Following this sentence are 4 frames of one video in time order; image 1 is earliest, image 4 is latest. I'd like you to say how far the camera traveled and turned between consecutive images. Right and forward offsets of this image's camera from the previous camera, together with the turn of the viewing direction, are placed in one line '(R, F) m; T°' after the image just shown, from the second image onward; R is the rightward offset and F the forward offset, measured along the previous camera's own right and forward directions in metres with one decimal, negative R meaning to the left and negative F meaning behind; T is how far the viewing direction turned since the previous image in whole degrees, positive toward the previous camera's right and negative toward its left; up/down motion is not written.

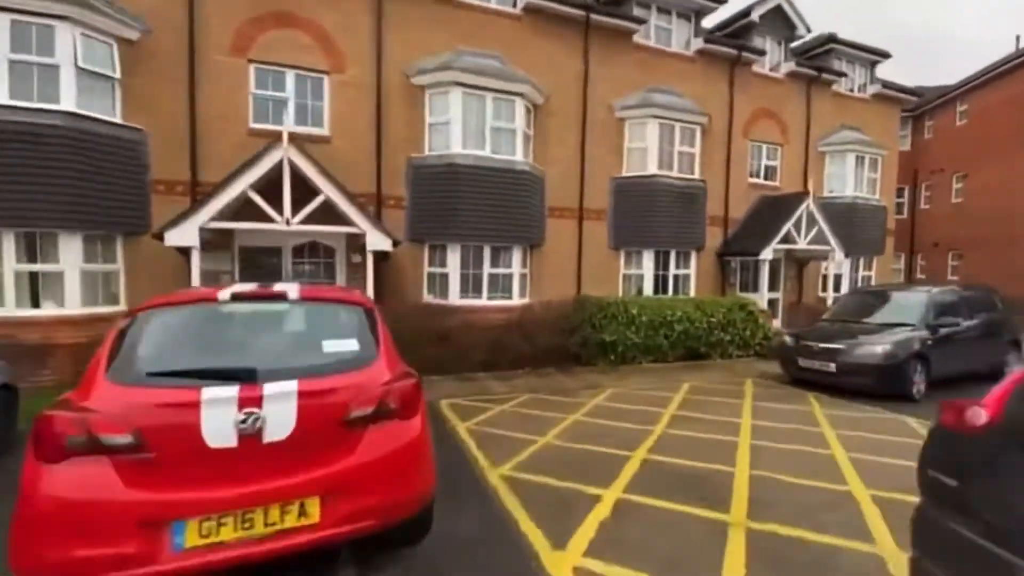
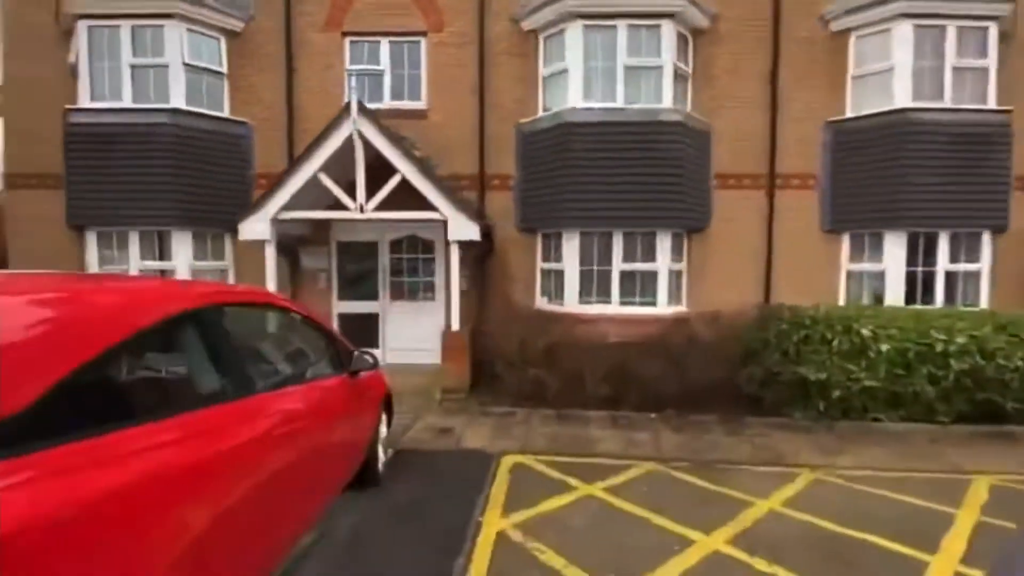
(+0.9, +2.9) m; -23°
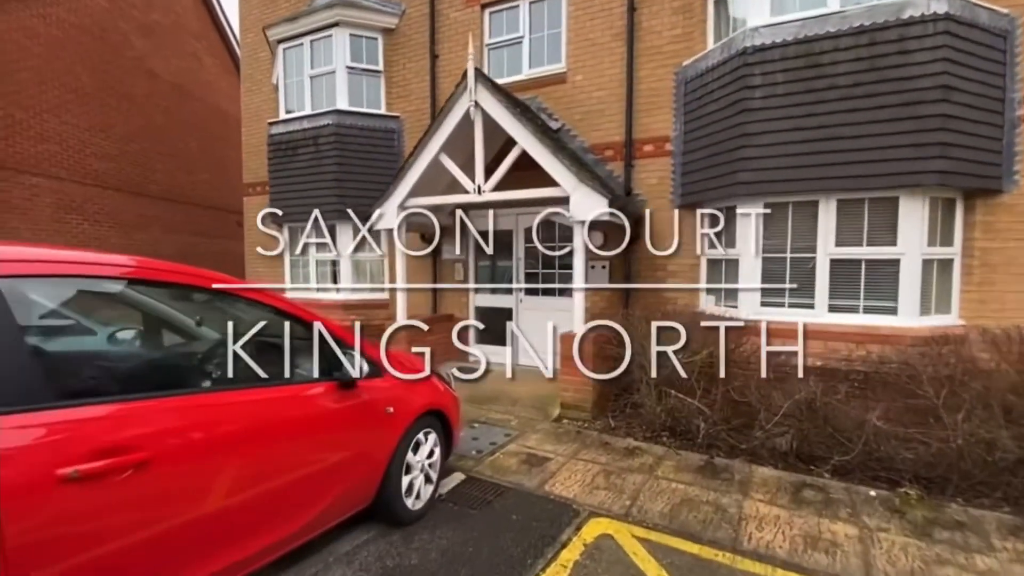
(+0.8, +1.6) m; -25°
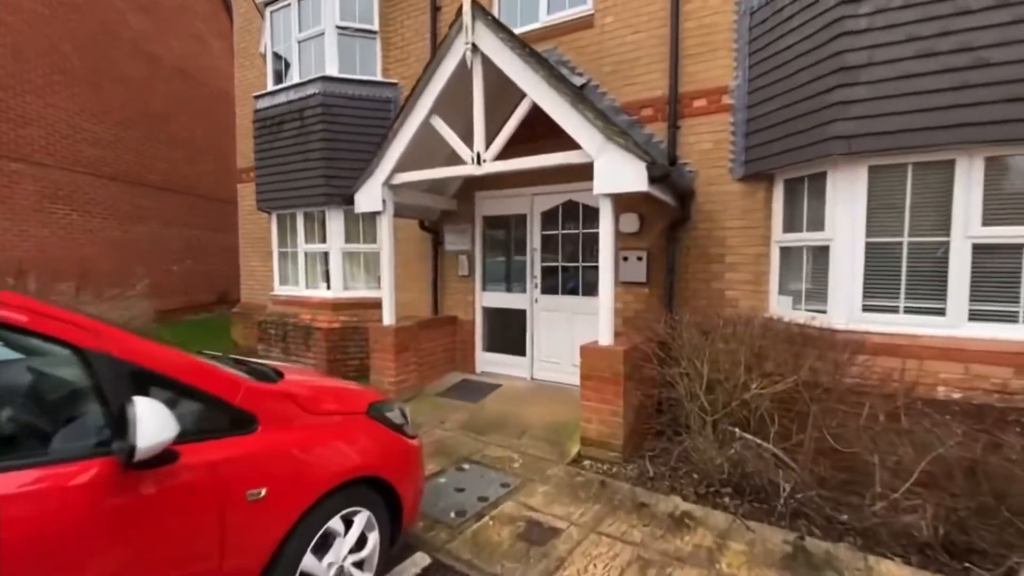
(+0.3, +1.4) m; -4°
